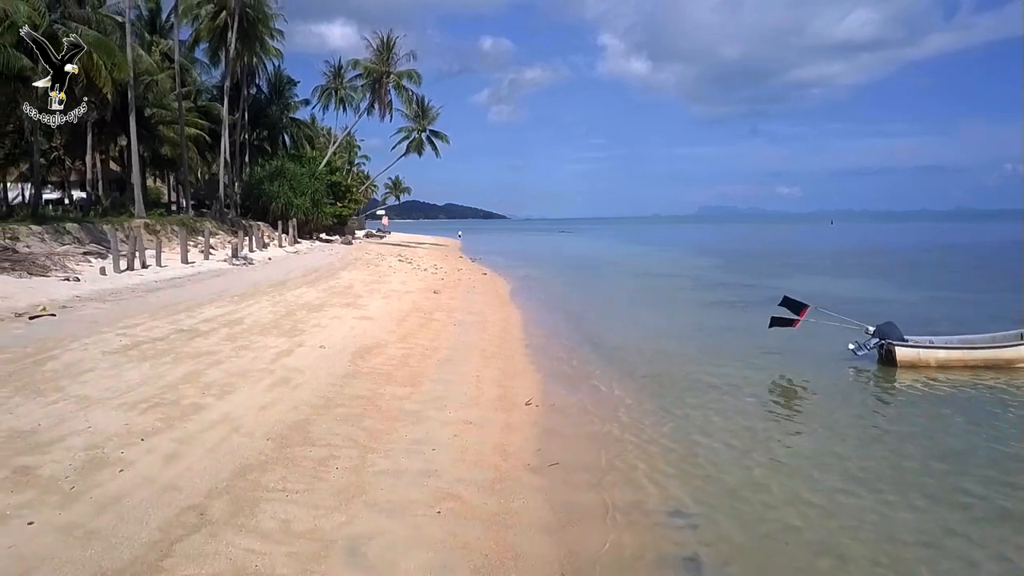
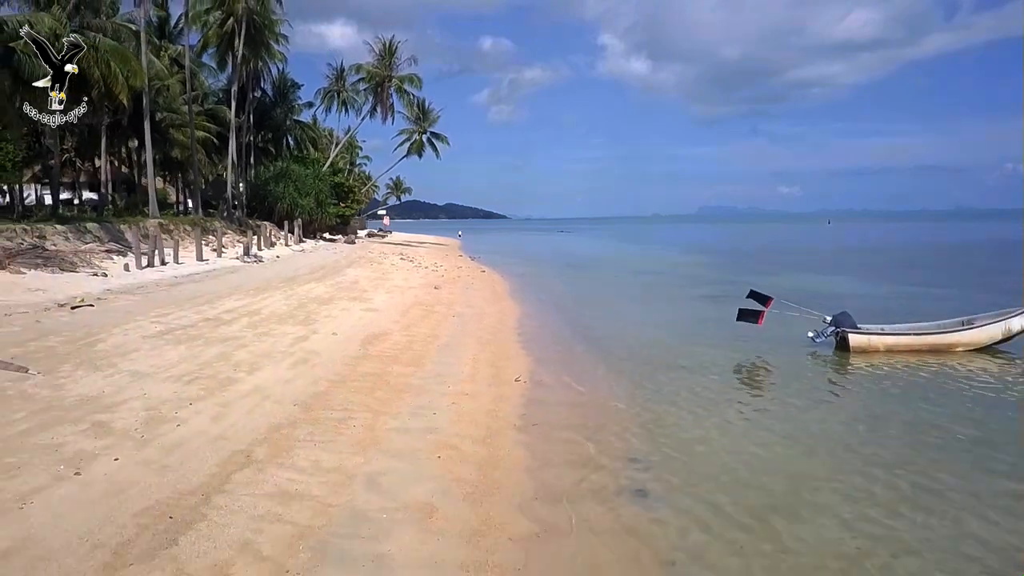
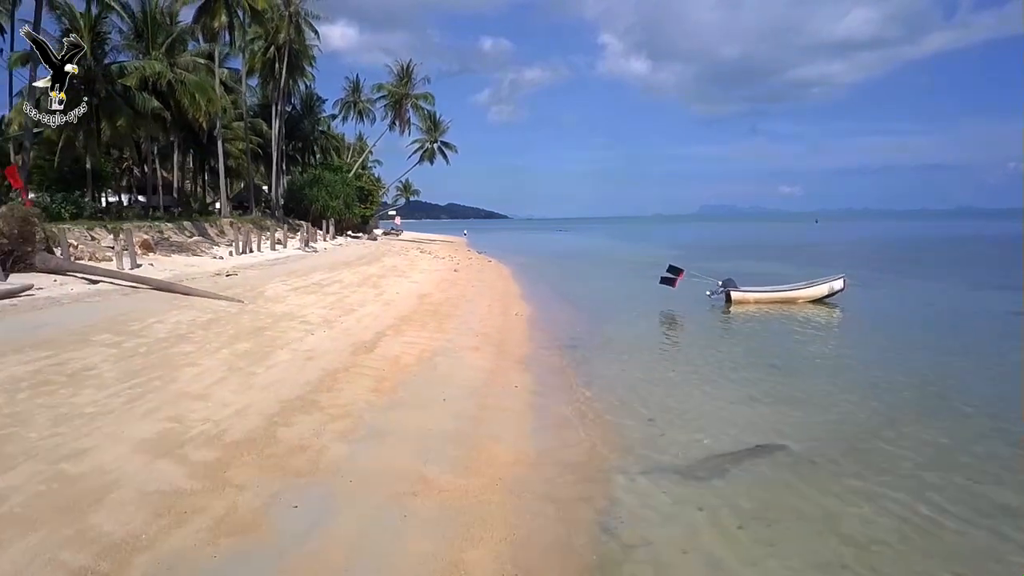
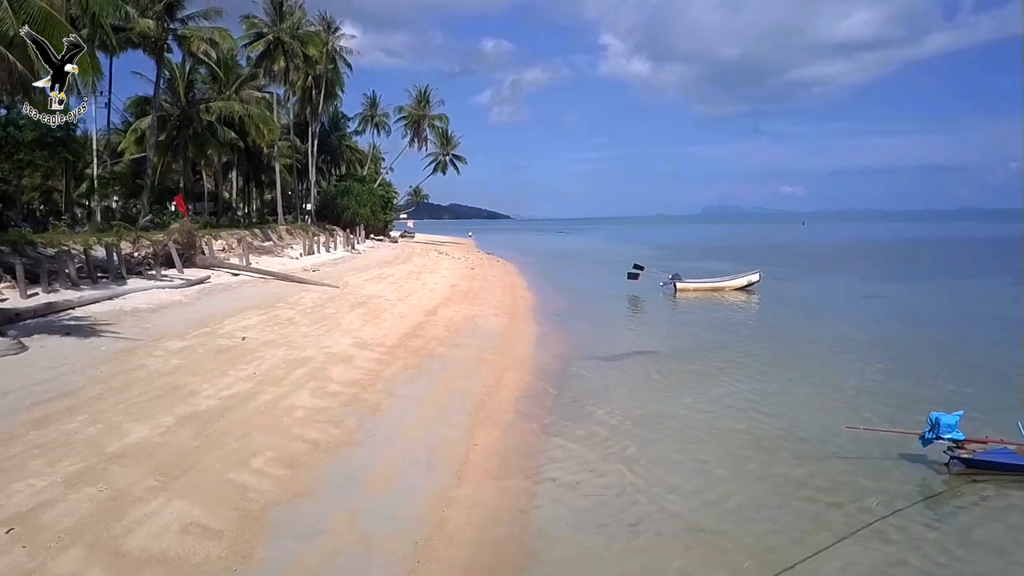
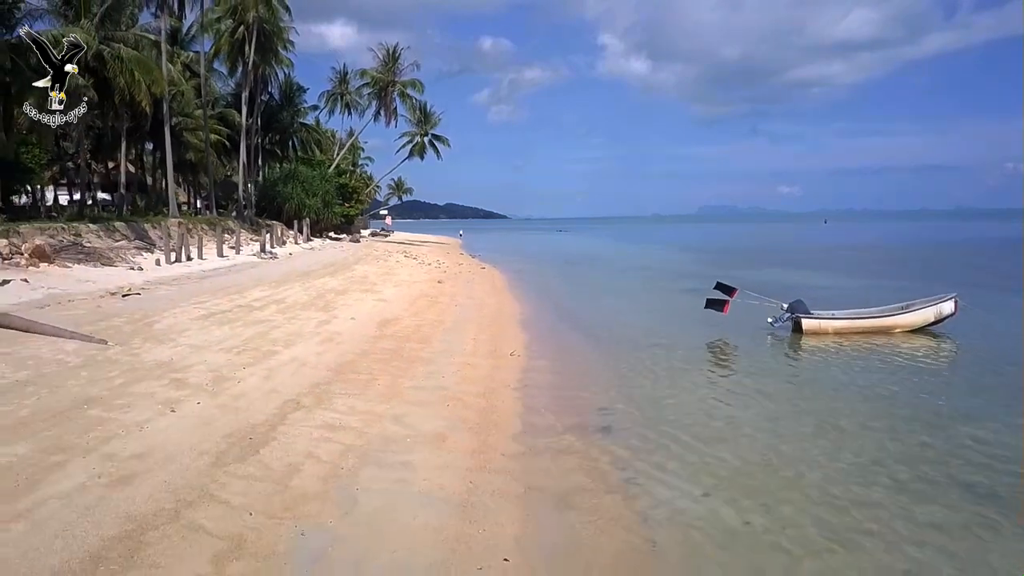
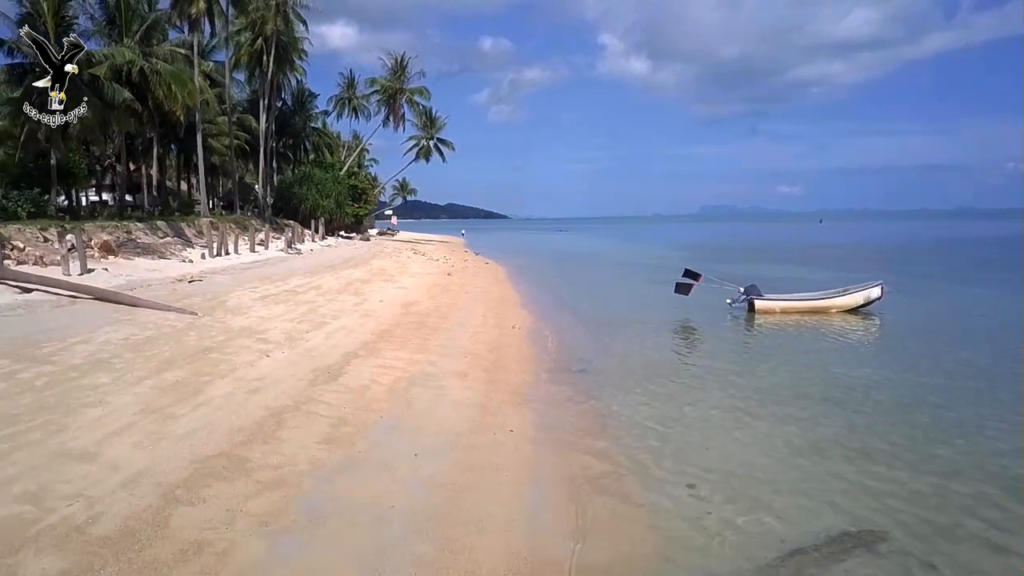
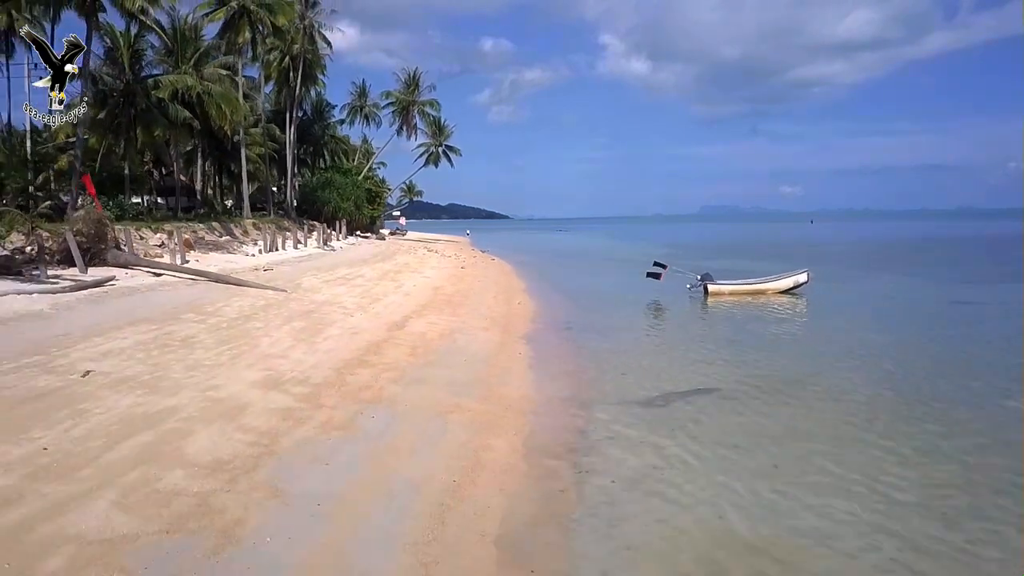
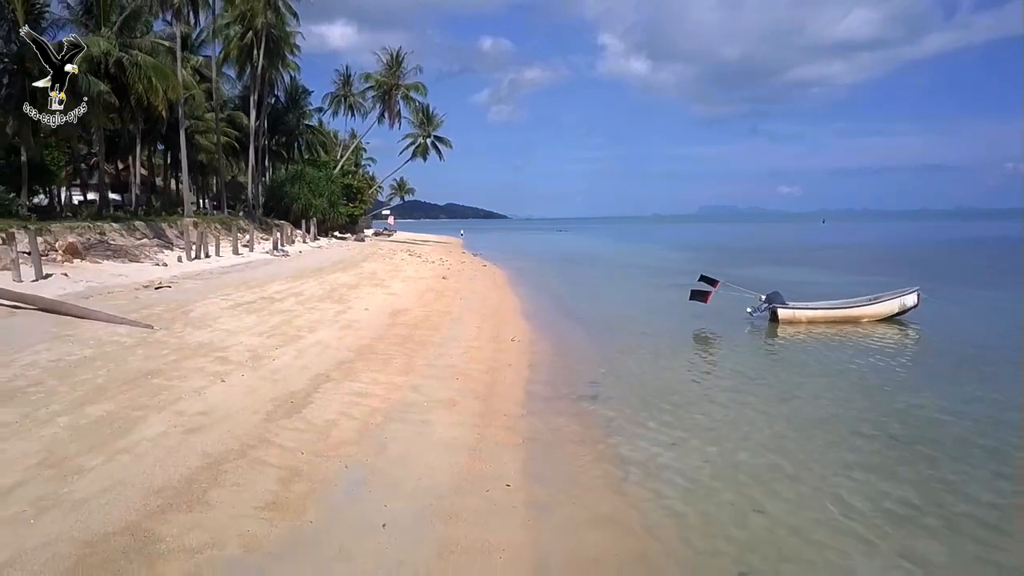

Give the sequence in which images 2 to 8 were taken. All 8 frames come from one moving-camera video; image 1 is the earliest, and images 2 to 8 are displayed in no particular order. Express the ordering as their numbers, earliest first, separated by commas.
2, 5, 8, 6, 3, 7, 4
